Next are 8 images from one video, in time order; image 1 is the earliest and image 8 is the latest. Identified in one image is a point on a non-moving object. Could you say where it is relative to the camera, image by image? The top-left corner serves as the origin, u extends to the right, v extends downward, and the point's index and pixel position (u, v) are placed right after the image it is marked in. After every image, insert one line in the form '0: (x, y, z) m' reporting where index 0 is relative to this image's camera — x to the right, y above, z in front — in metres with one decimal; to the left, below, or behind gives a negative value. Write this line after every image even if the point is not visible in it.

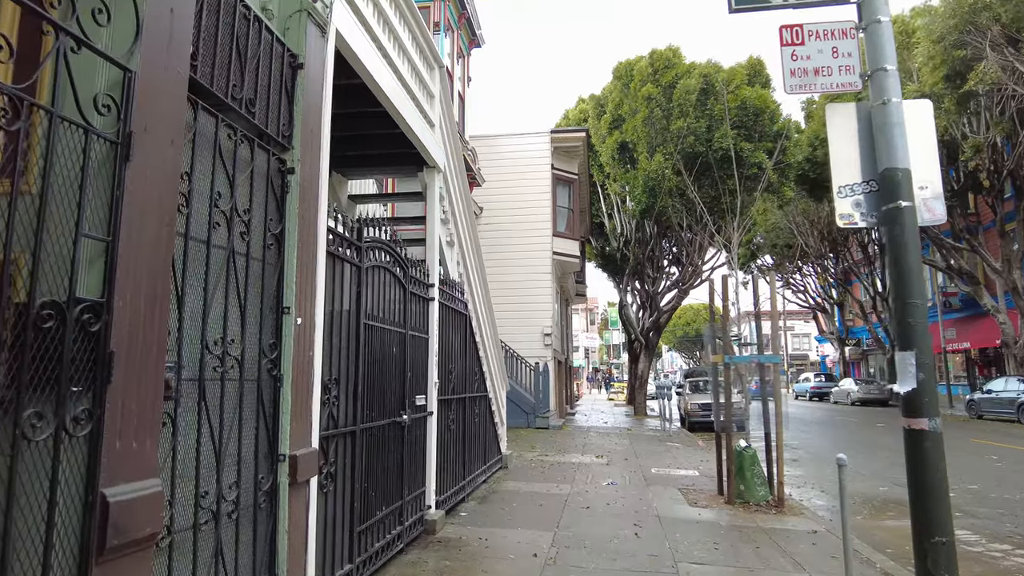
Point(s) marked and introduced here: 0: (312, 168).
0: (-1.1, +0.6, +3.5) m
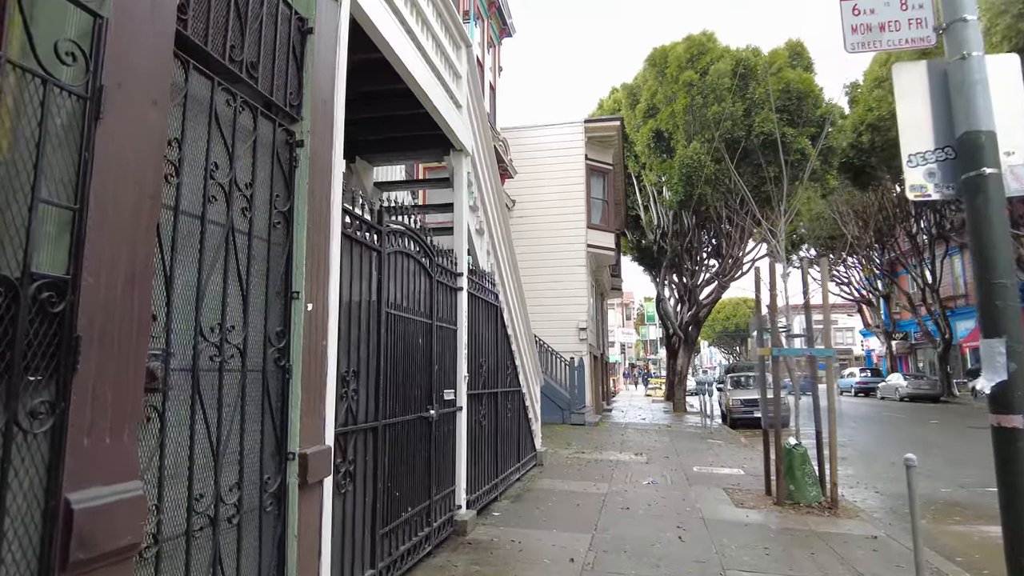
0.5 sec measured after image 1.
0: (-0.9, +0.7, +3.2) m
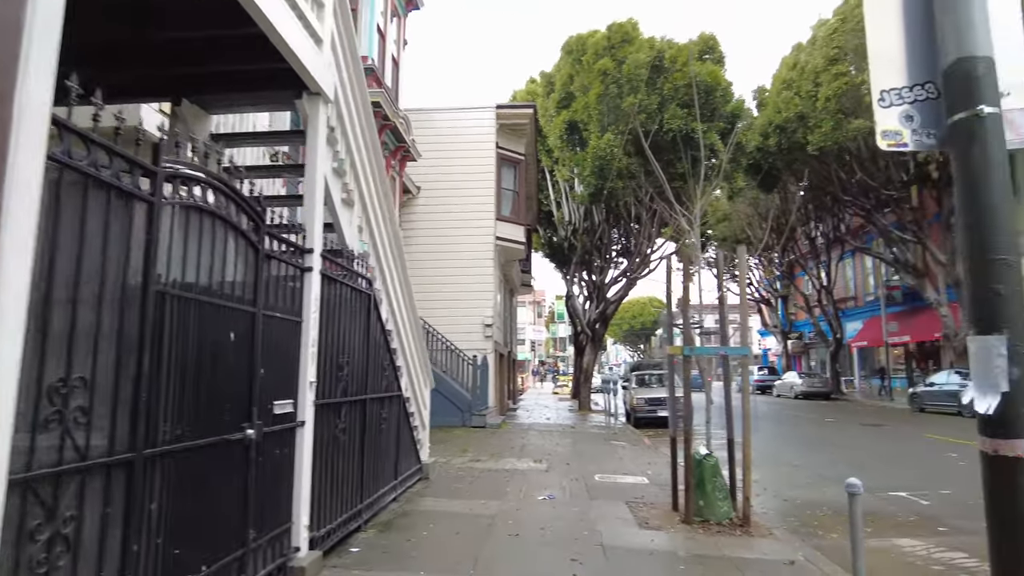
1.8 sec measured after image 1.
0: (-1.5, +0.8, +2.0) m
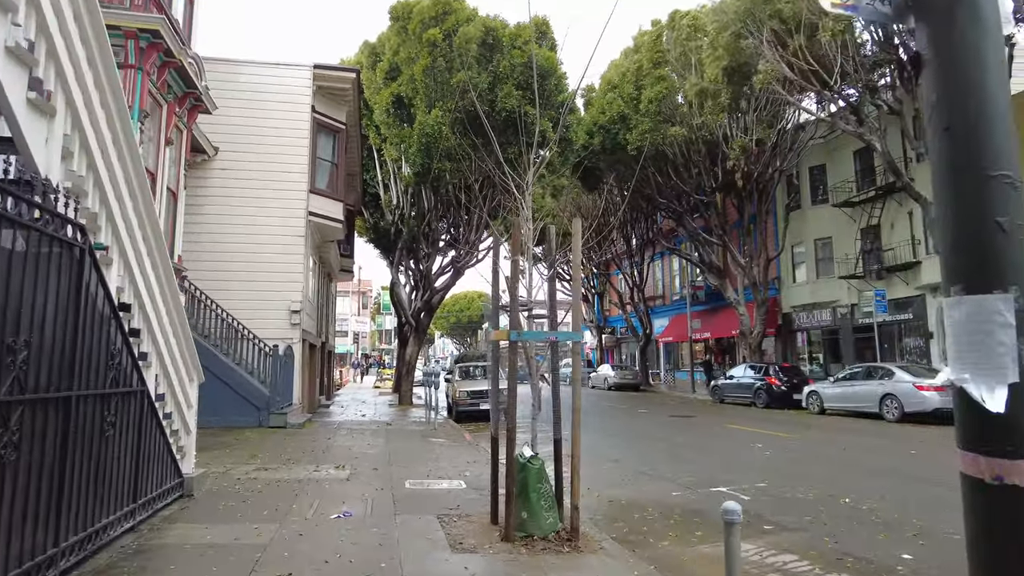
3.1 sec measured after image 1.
0: (-1.9, +1.1, +0.3) m
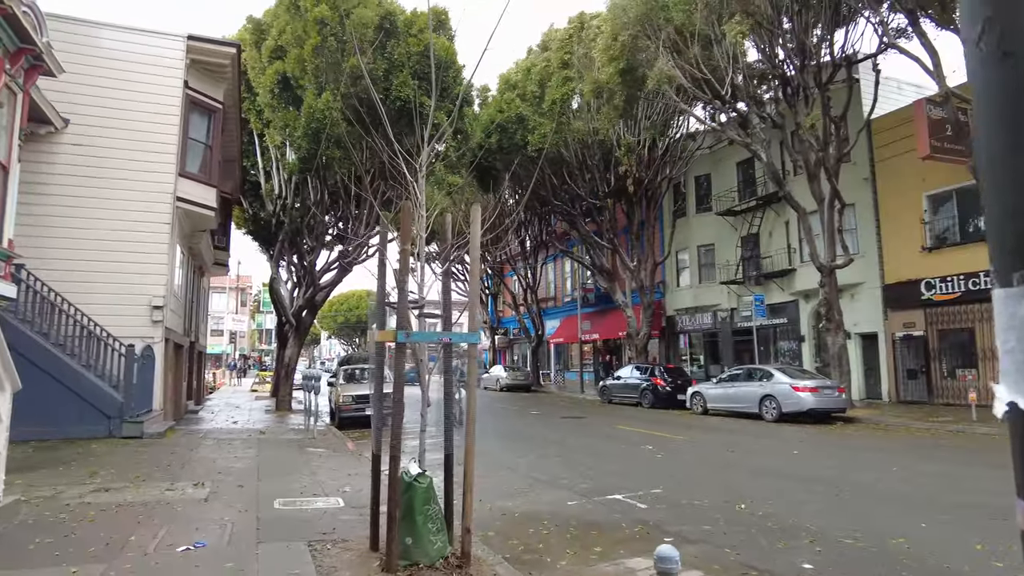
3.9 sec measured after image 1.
0: (-1.8, +1.2, -0.6) m
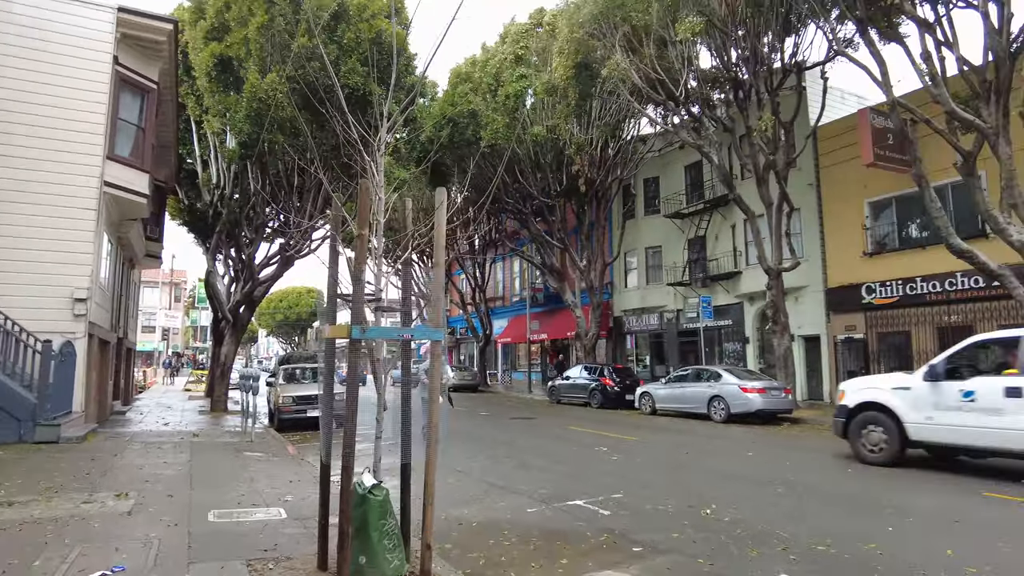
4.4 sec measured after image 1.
0: (-1.6, +1.2, -1.1) m
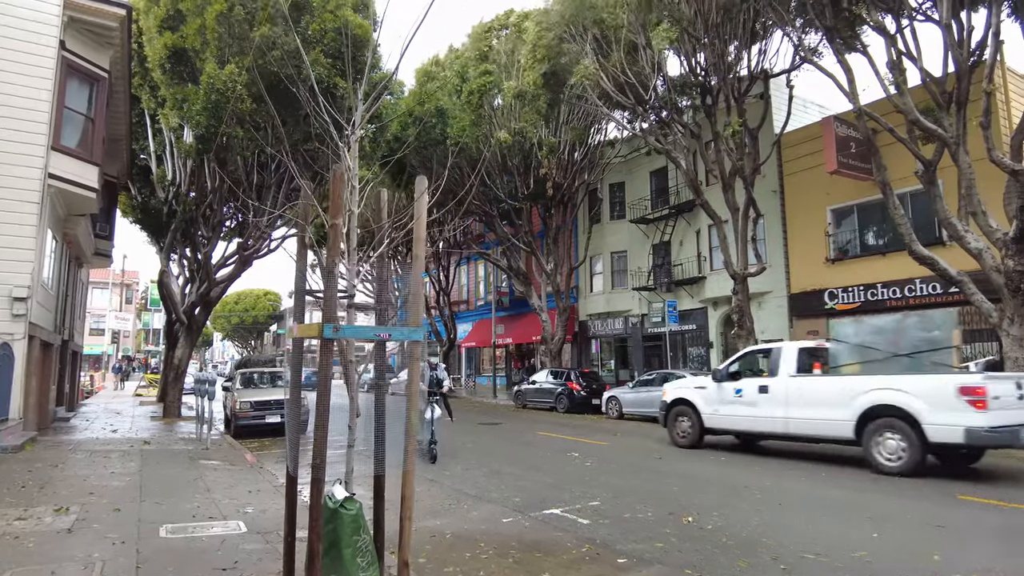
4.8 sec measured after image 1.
0: (-1.3, +1.3, -1.5) m
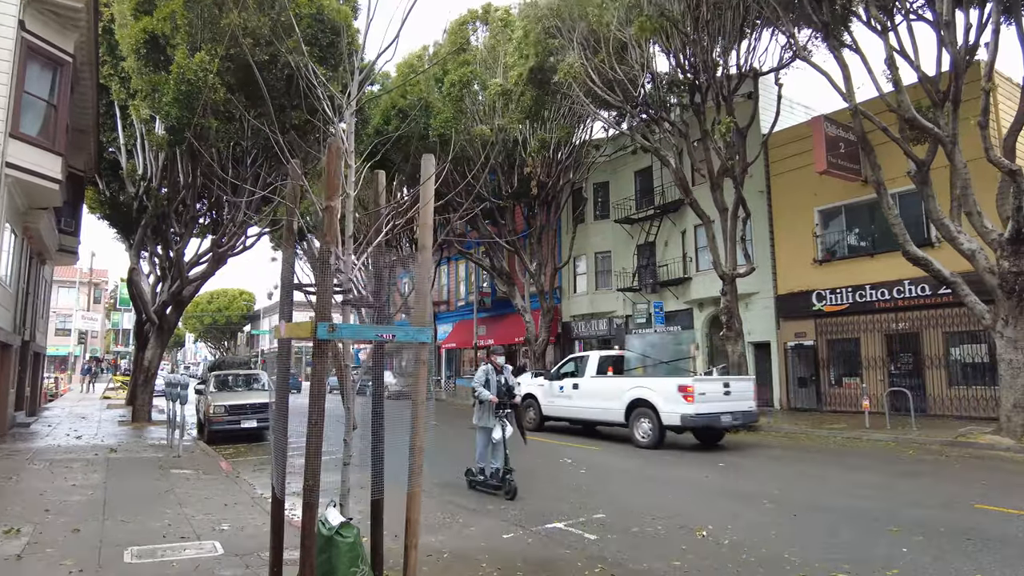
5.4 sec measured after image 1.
0: (-1.0, +1.4, -2.0) m
